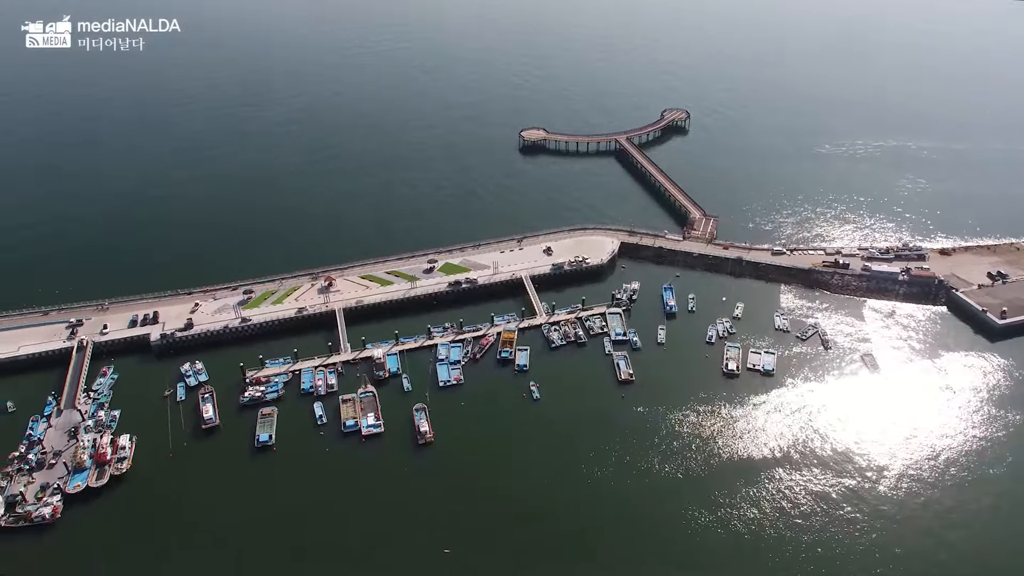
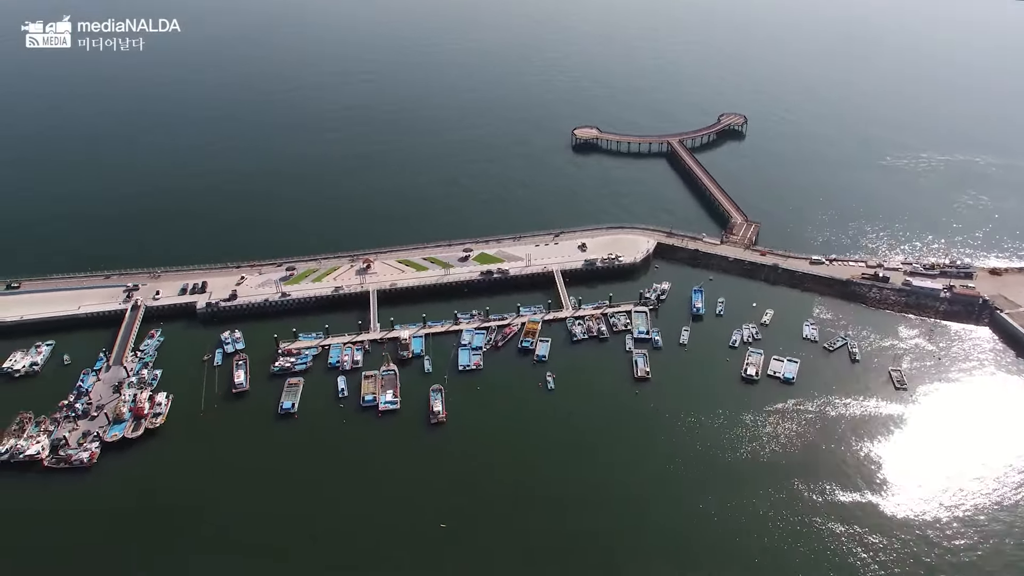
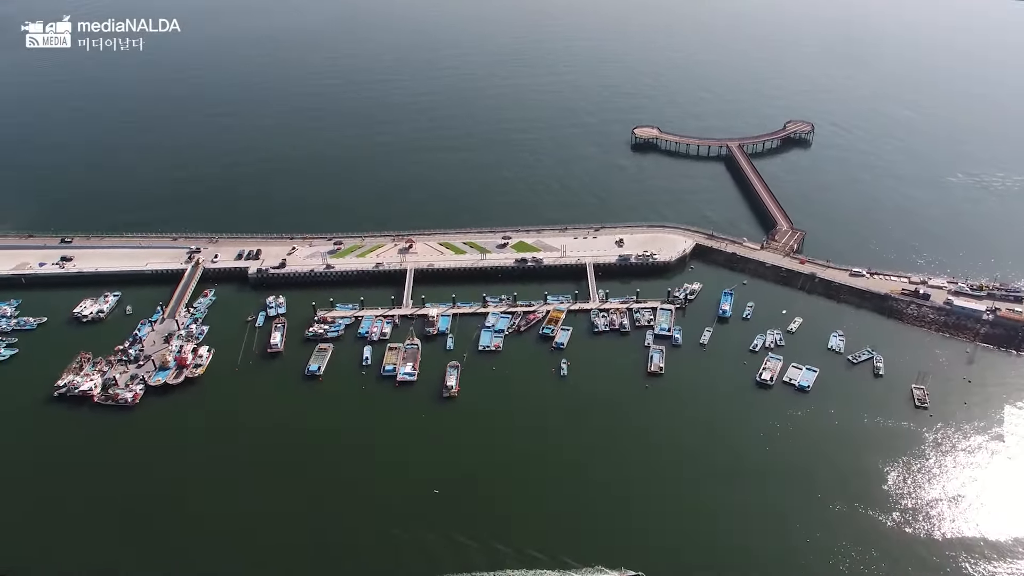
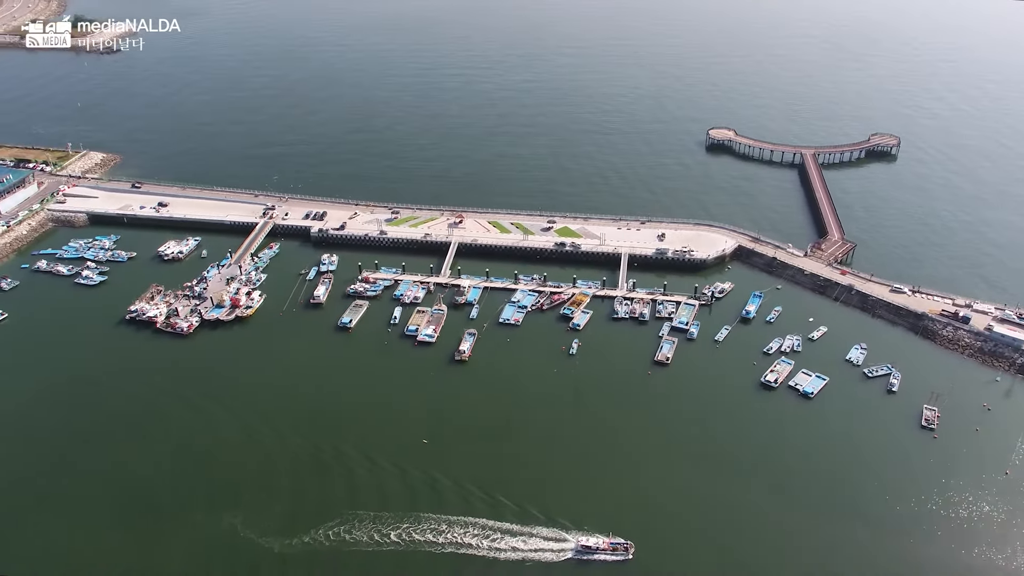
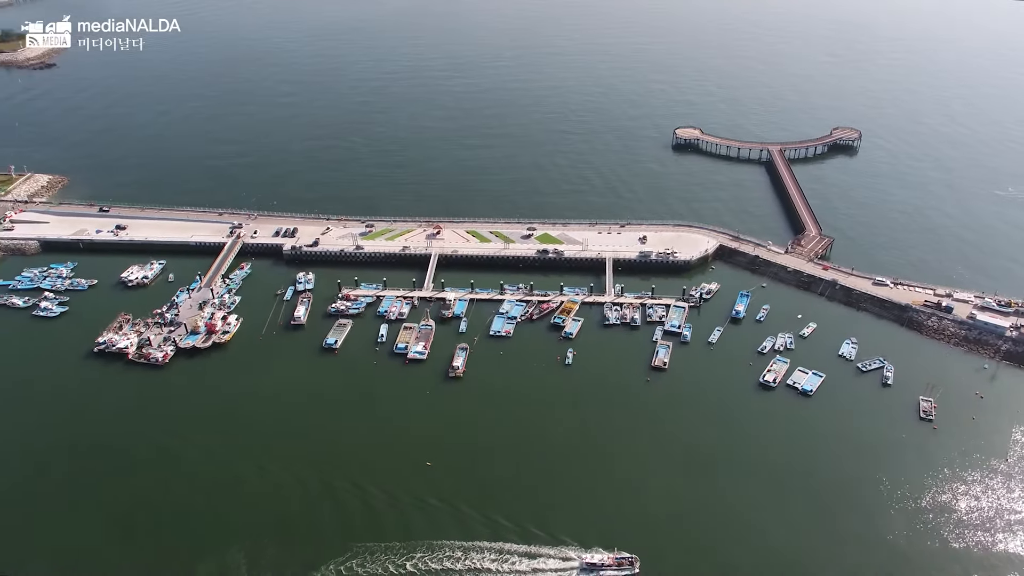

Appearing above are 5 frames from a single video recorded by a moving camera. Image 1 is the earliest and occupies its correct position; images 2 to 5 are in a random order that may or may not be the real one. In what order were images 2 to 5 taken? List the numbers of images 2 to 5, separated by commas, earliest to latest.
2, 3, 5, 4
